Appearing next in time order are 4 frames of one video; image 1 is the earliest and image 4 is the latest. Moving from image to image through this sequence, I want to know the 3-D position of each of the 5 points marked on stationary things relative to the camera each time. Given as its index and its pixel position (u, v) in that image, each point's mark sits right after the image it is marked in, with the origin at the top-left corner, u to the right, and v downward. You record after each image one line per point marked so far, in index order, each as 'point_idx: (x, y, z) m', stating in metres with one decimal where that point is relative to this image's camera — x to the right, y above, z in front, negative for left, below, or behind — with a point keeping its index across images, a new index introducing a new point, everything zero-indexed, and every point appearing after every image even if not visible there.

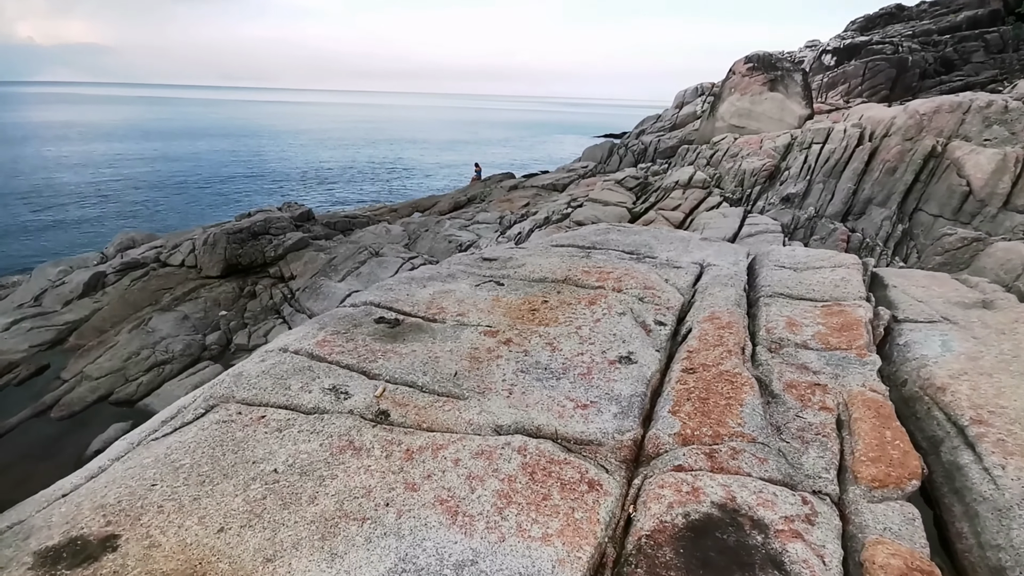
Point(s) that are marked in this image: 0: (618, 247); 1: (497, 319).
0: (+2.8, +1.1, +14.1) m
1: (-0.3, -0.6, +10.5) m
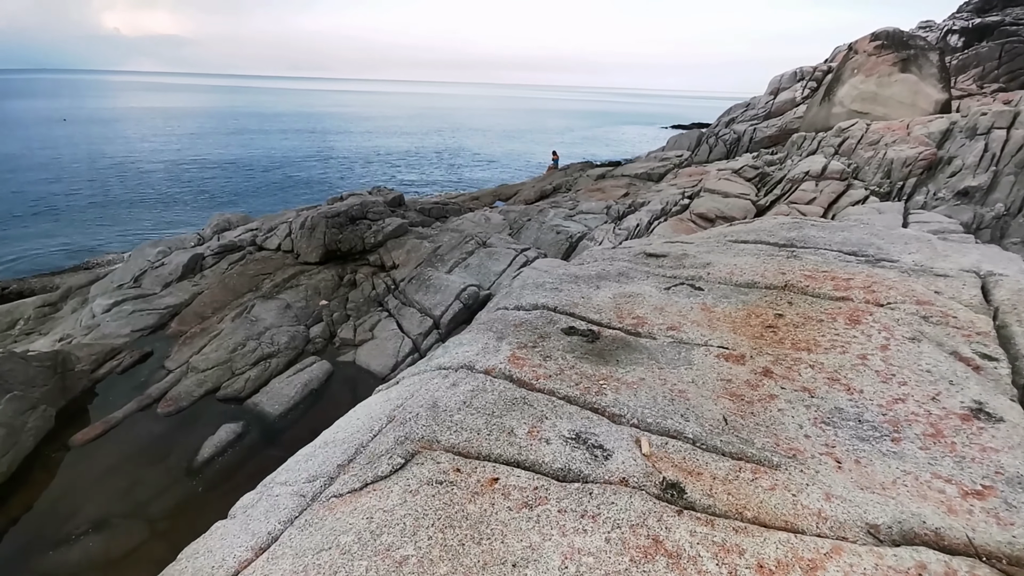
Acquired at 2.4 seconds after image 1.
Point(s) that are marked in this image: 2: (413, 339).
0: (+6.7, +0.9, +11.3) m
1: (+3.3, -0.8, +8.0) m
2: (-3.2, -1.6, +16.8) m
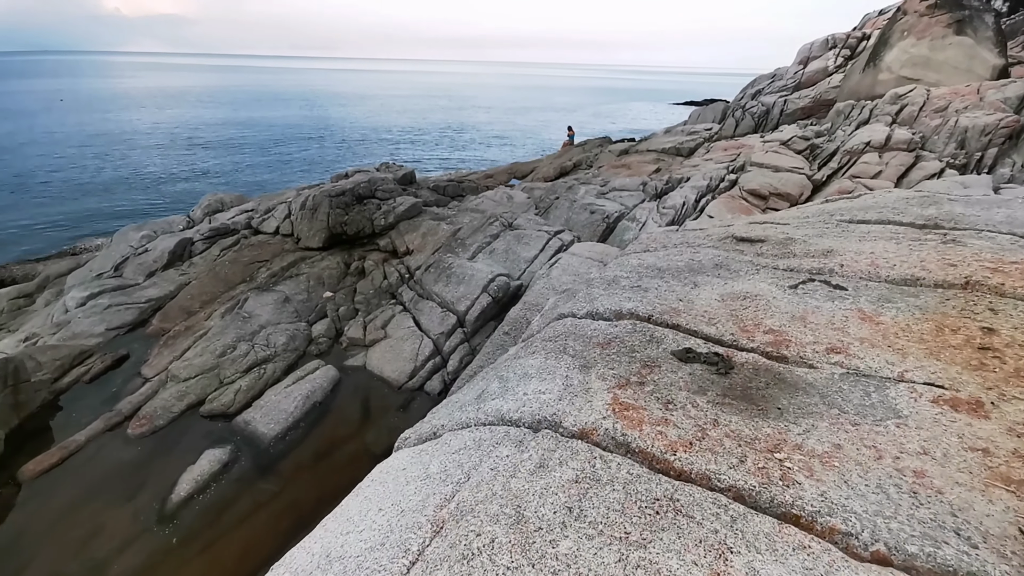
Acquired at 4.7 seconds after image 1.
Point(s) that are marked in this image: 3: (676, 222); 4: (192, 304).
0: (+7.7, +1.0, +8.5) m
1: (+4.2, -0.8, +5.3) m
2: (-2.1, -1.4, +14.2) m
3: (+5.9, +2.3, +19.3) m
4: (-9.8, -0.5, +16.3) m
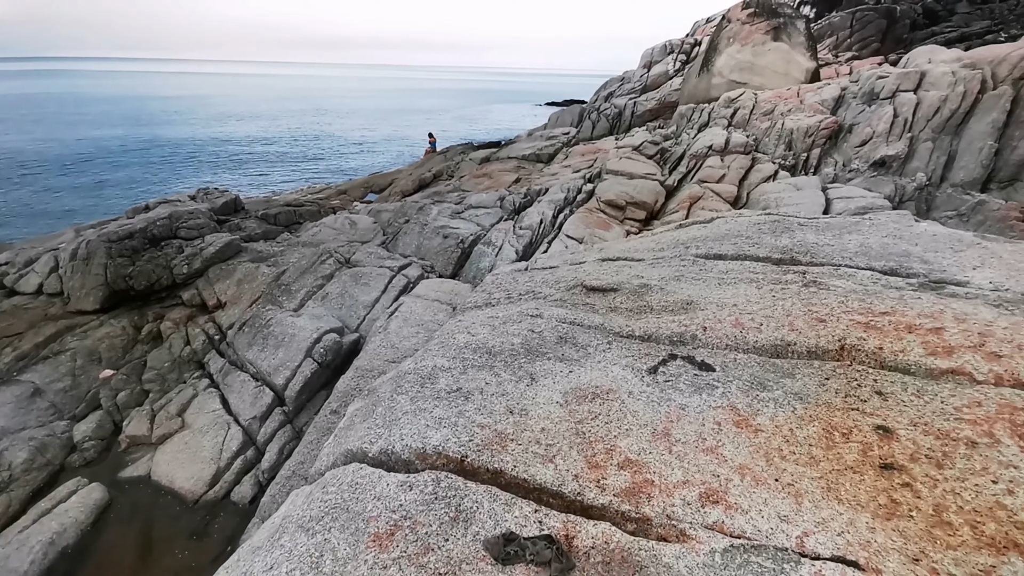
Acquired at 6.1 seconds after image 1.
0: (+4.9, +0.4, +7.6) m
1: (+2.3, -1.7, +3.8) m
2: (-5.7, -2.9, +11.2) m
3: (+0.8, +1.4, +17.8) m
4: (-13.7, -2.8, +11.6) m
